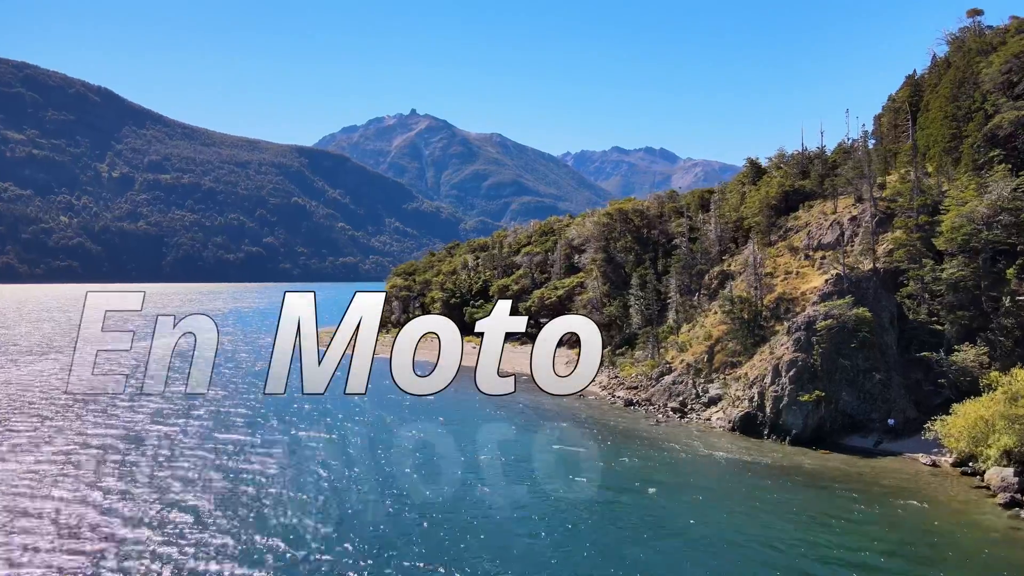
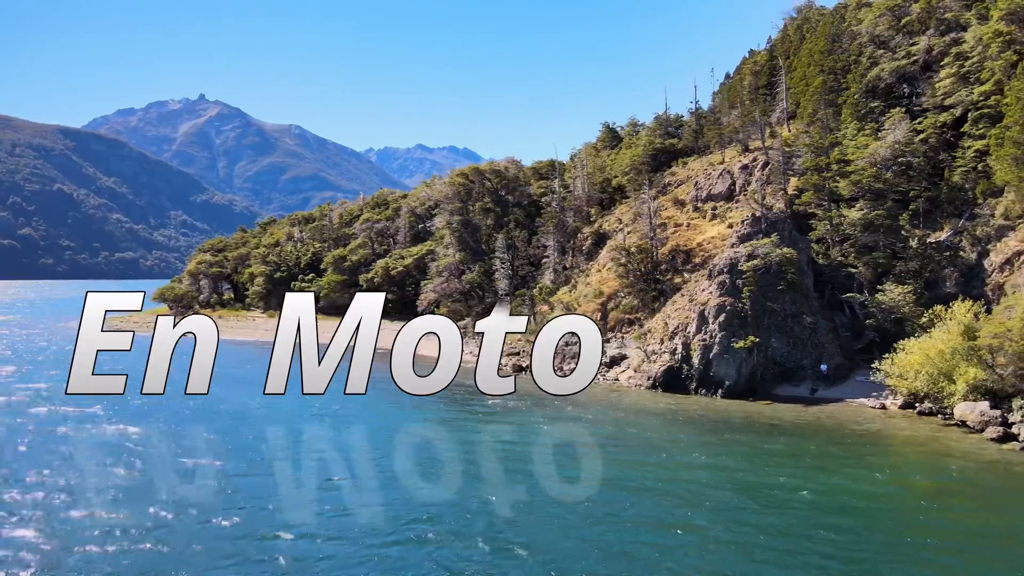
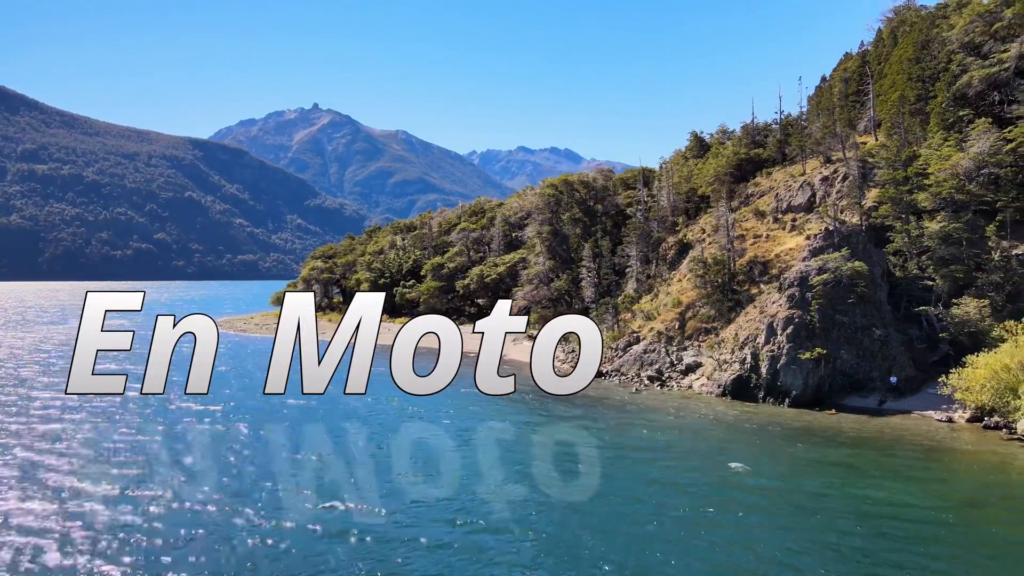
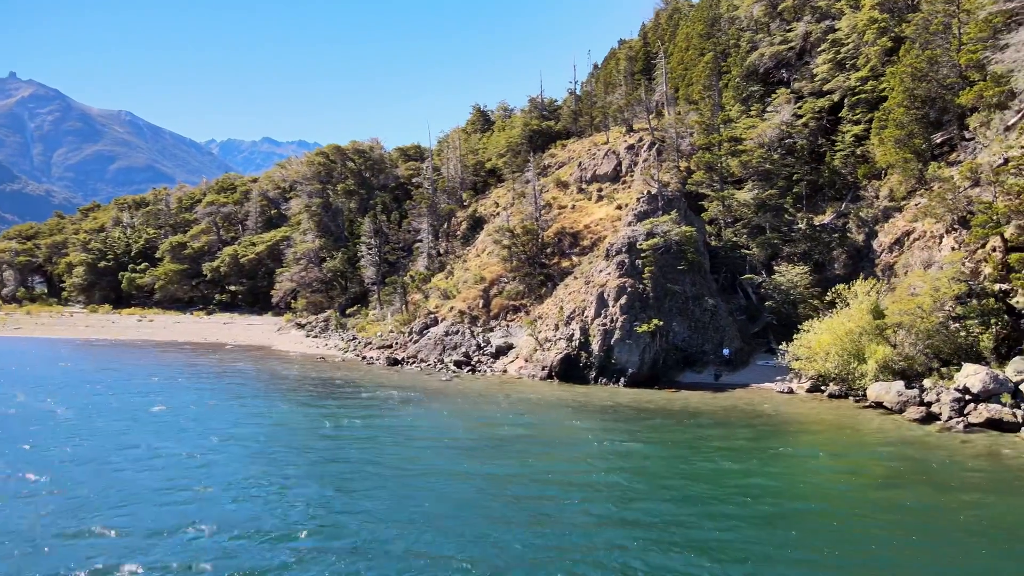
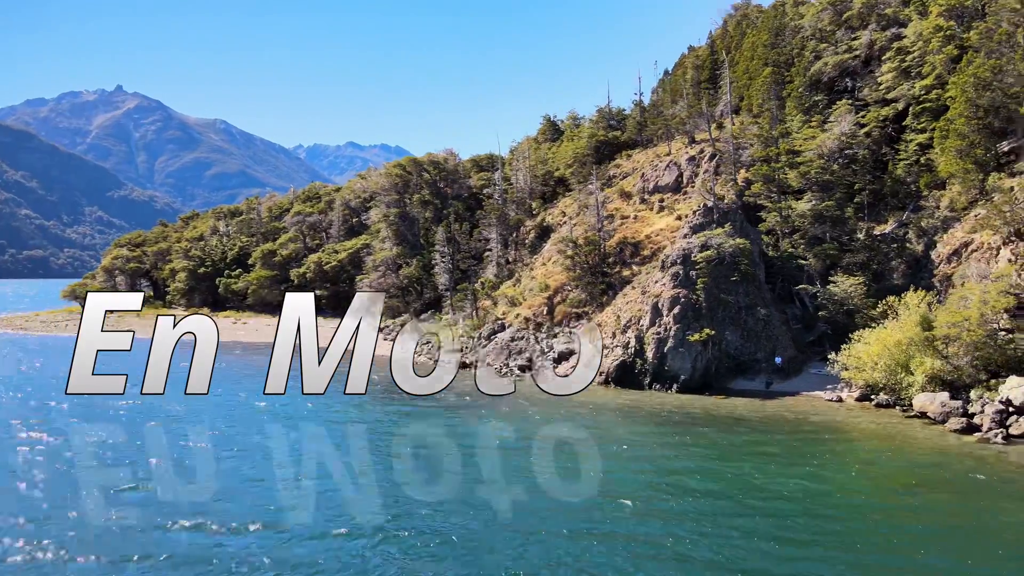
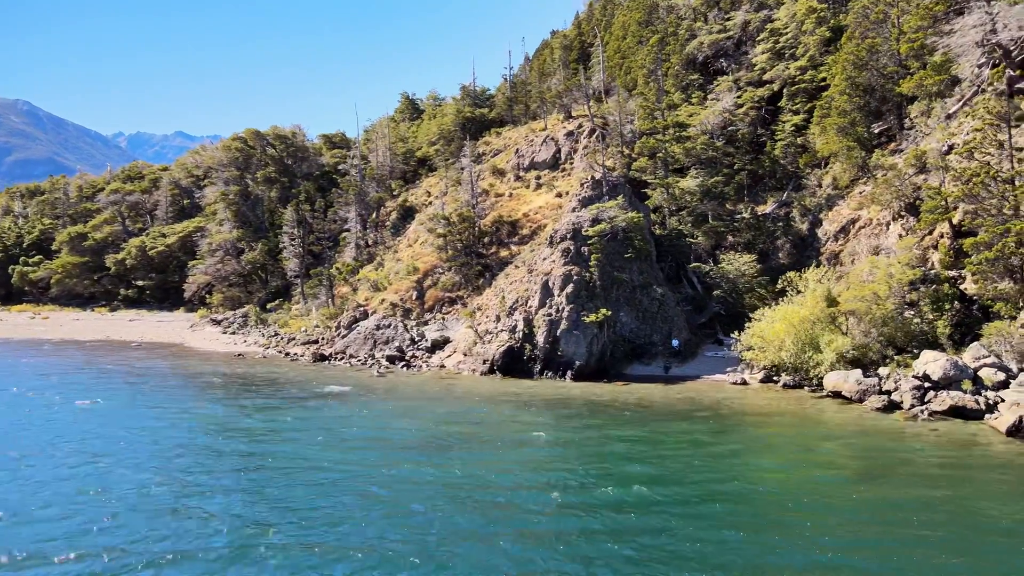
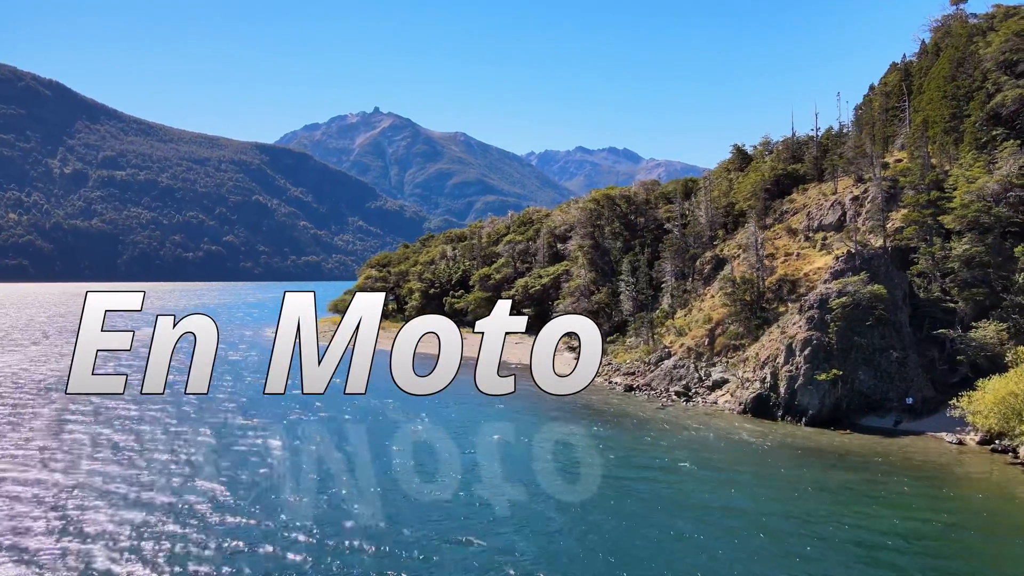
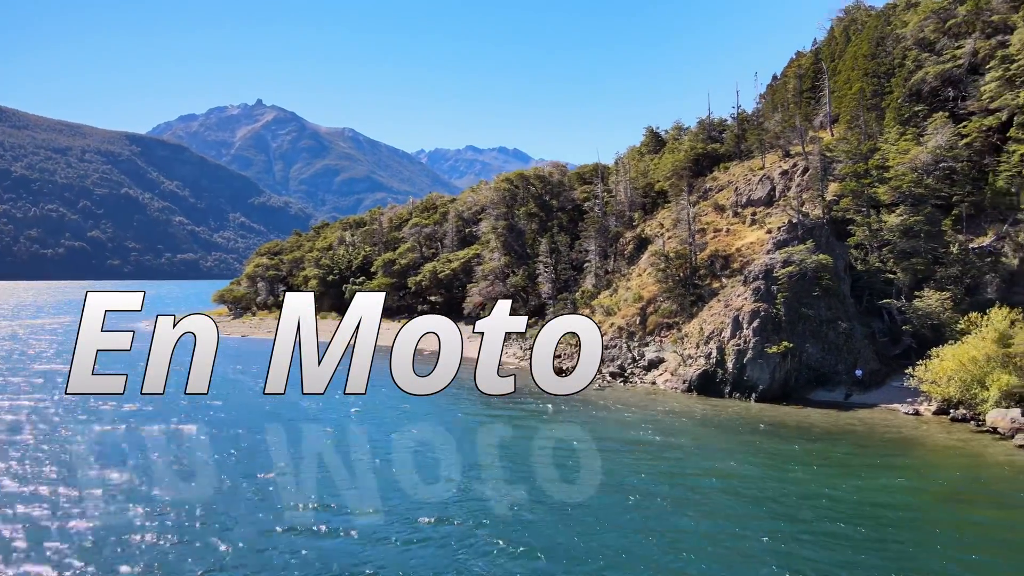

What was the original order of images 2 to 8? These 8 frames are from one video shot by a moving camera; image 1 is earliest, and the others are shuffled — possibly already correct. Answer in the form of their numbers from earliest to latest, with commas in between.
7, 3, 8, 2, 5, 4, 6
